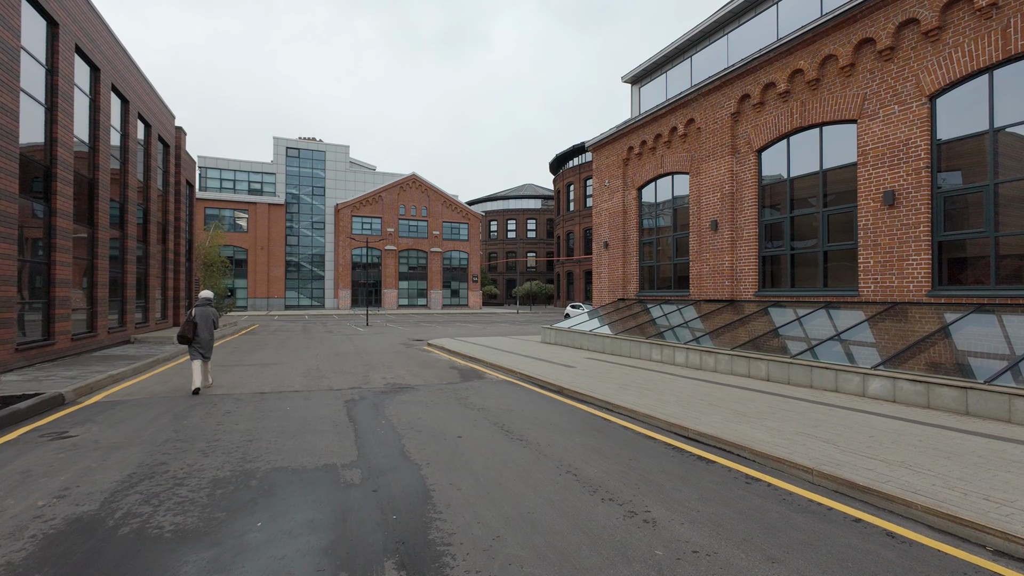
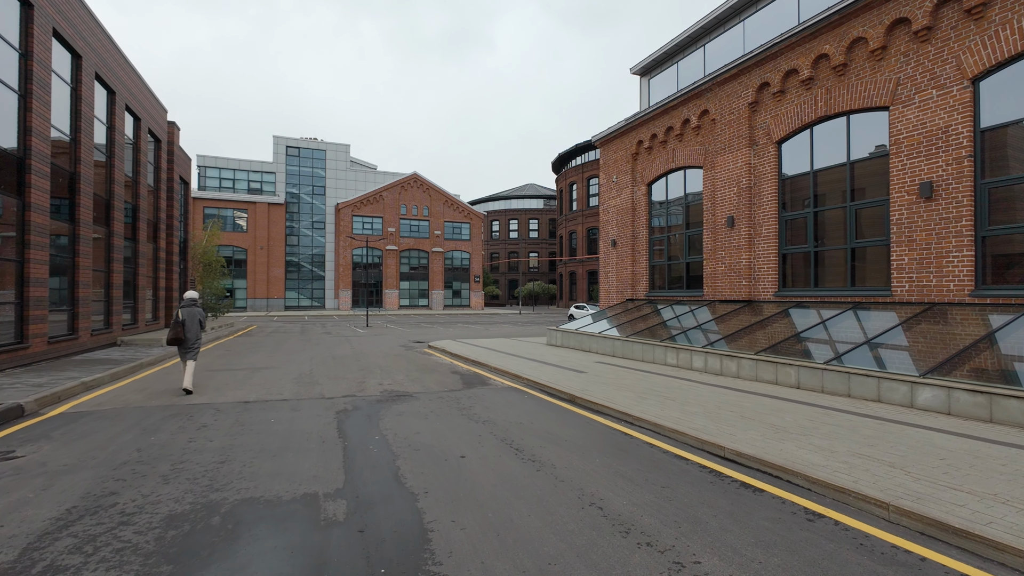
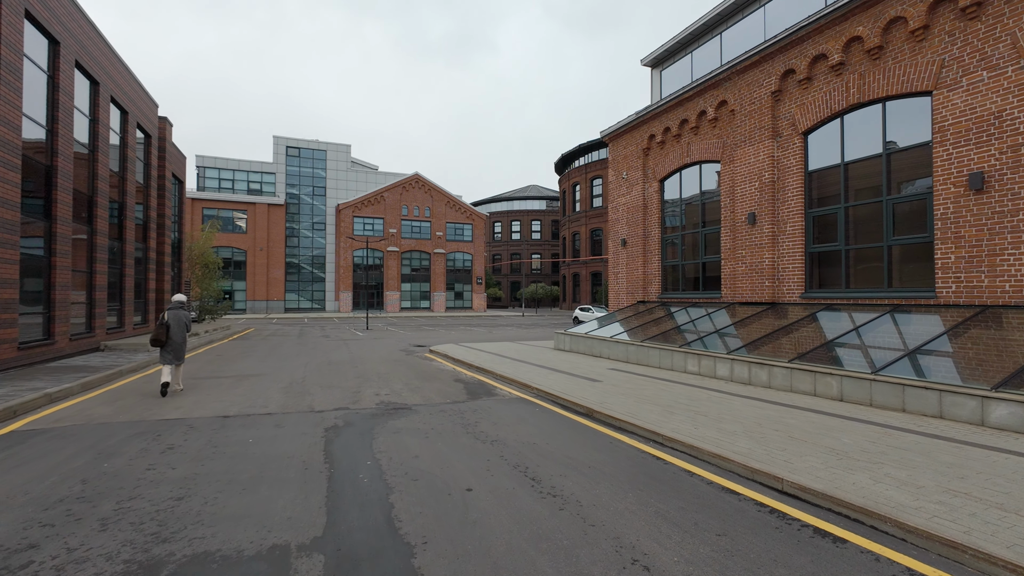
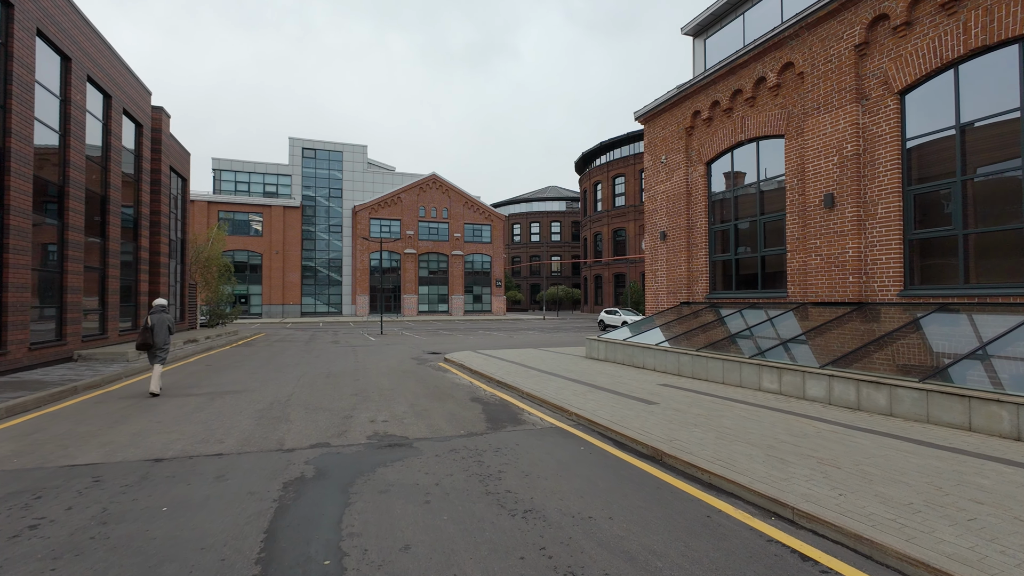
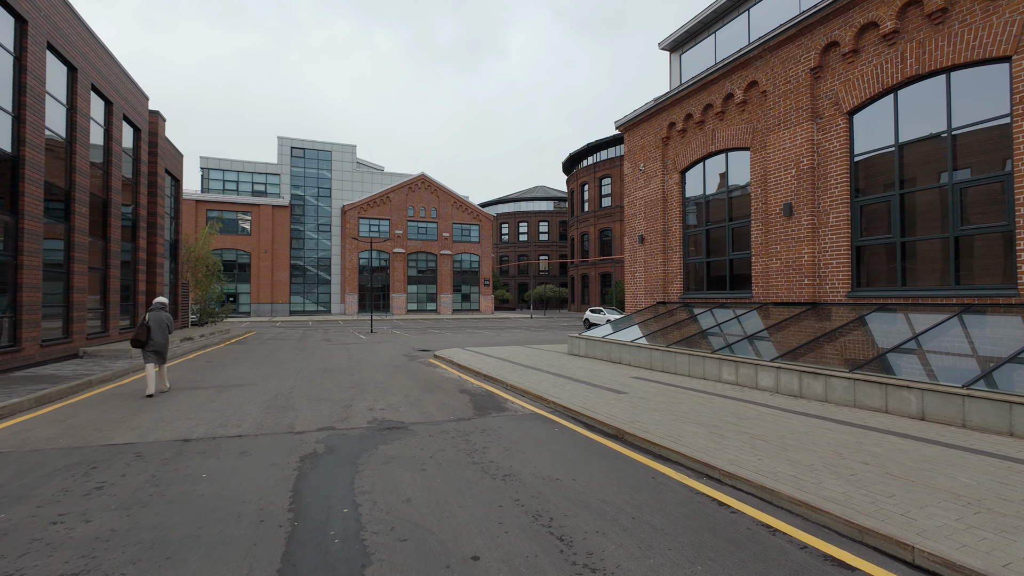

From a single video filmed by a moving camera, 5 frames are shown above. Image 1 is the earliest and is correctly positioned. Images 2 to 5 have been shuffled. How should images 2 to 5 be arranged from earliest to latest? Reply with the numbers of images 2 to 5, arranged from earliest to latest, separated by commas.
2, 3, 5, 4
